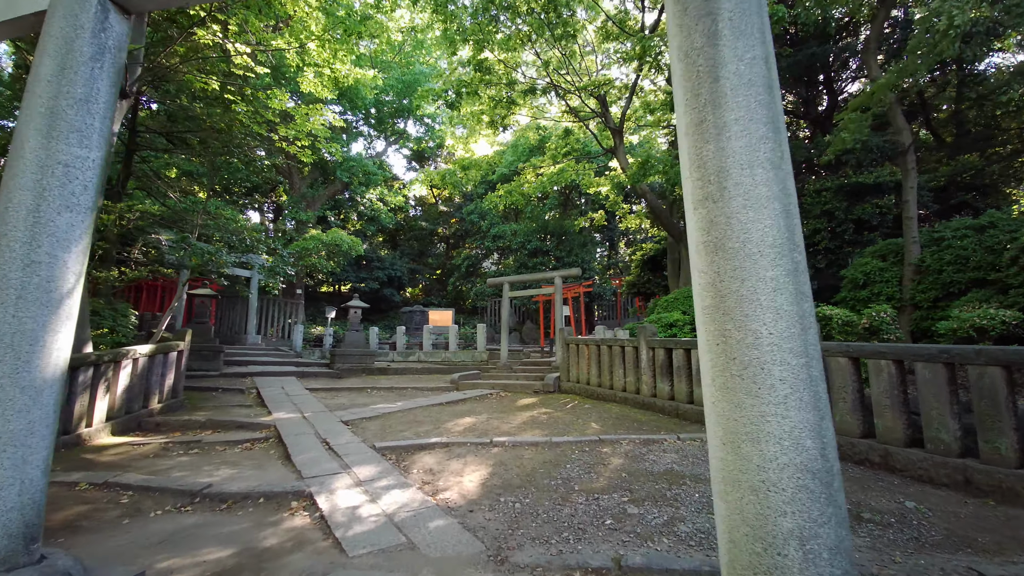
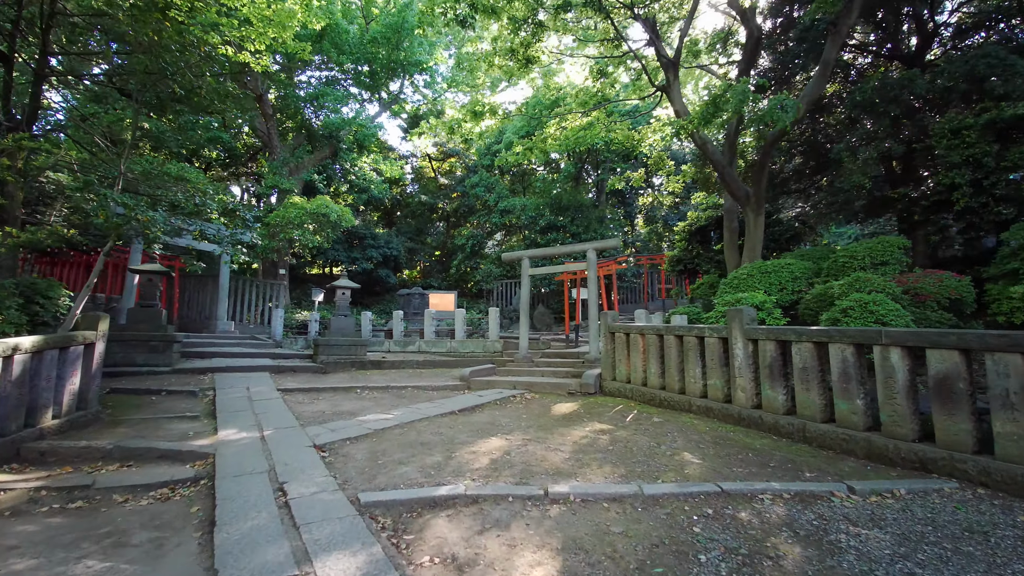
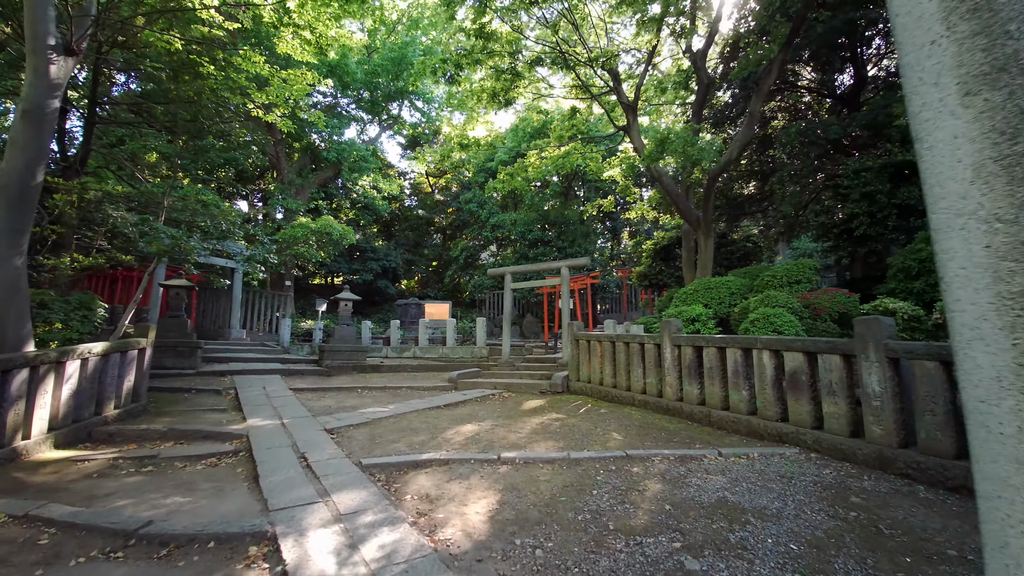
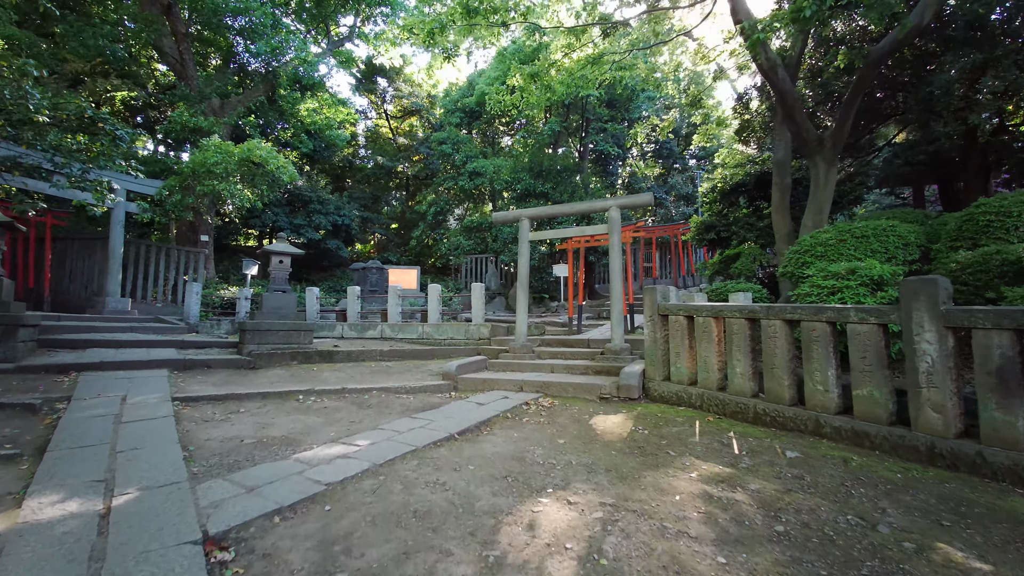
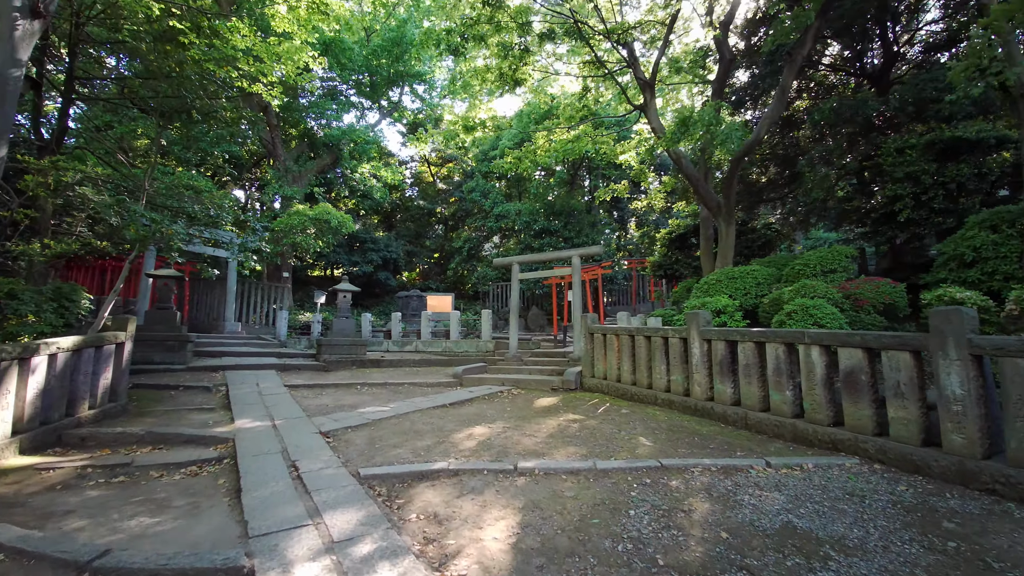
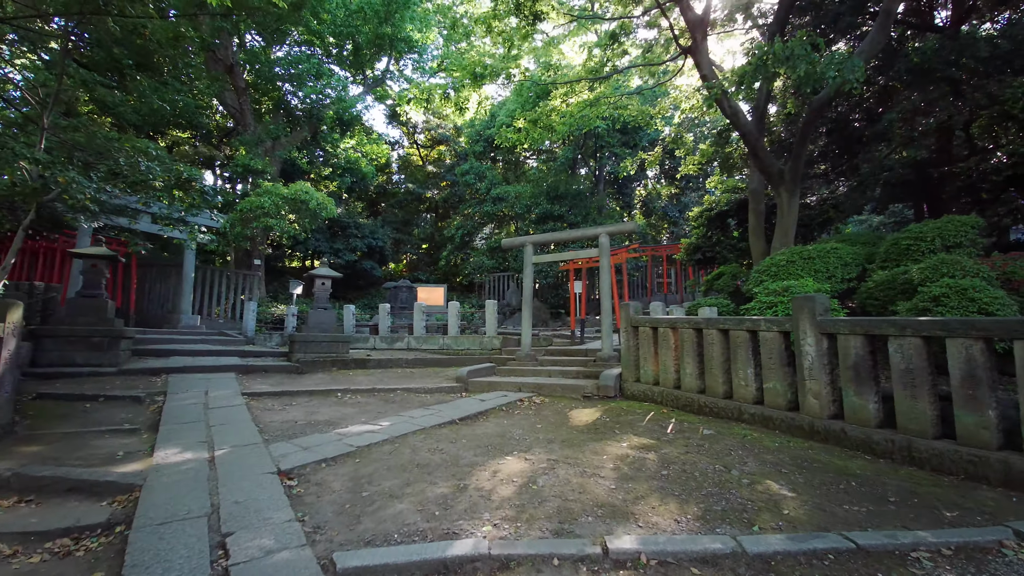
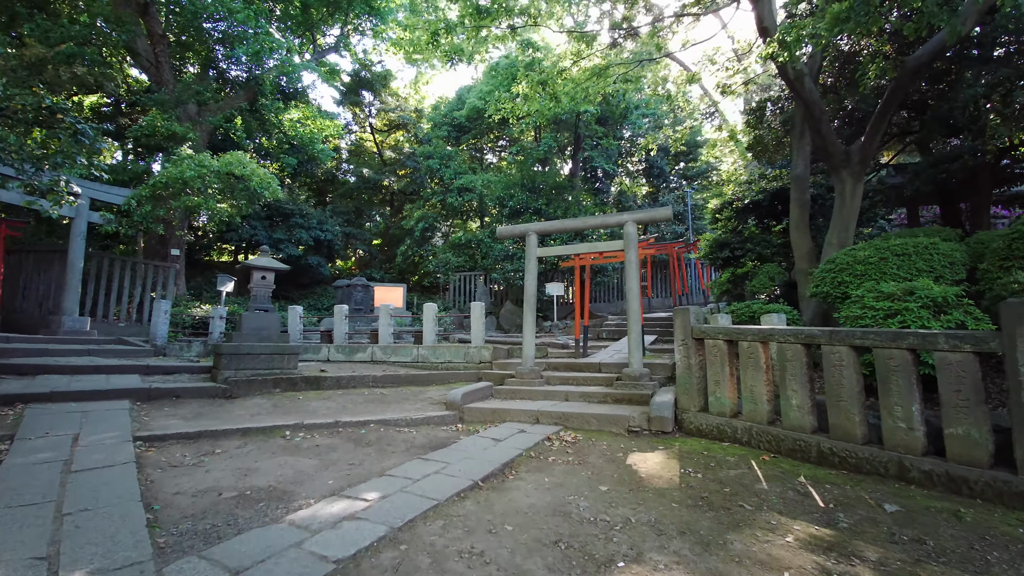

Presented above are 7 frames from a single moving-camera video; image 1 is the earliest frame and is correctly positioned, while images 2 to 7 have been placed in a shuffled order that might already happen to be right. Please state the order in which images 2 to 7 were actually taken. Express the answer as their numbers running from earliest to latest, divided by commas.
3, 5, 2, 6, 4, 7
